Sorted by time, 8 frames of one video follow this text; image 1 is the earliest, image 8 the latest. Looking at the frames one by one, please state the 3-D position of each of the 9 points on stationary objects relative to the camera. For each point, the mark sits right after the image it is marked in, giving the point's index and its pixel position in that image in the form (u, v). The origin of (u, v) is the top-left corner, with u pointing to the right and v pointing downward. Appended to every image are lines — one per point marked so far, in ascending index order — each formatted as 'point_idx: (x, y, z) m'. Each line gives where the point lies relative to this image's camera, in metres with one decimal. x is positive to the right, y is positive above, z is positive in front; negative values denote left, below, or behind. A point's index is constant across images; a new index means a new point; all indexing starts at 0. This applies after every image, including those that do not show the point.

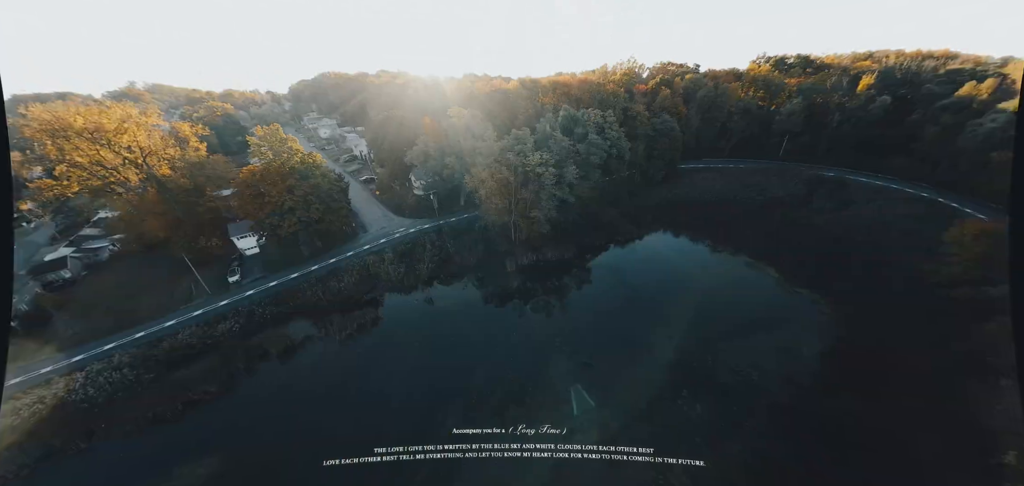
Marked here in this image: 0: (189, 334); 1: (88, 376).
0: (-20.3, -5.3, +19.6) m
1: (-23.2, -6.9, +17.0) m
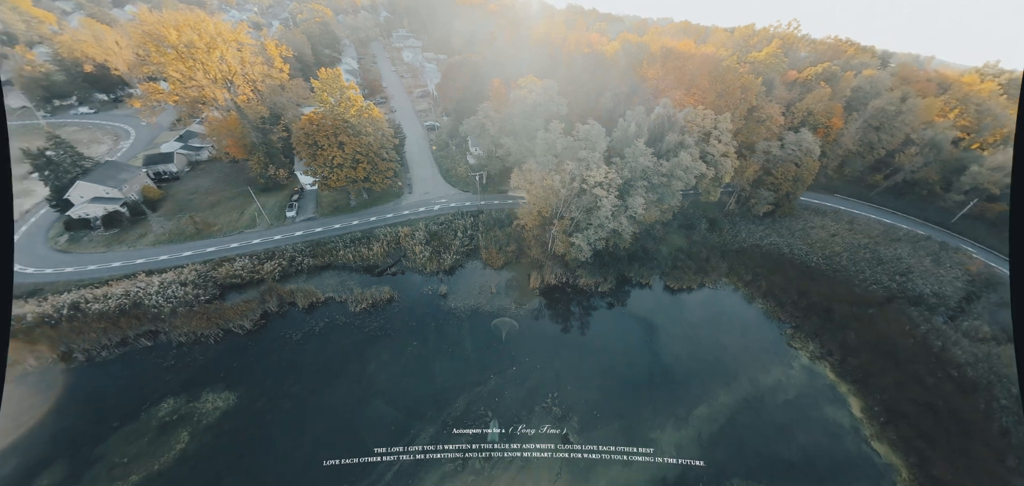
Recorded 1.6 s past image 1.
0: (-19.1, -1.1, +21.9) m
1: (-22.8, -2.2, +20.2) m
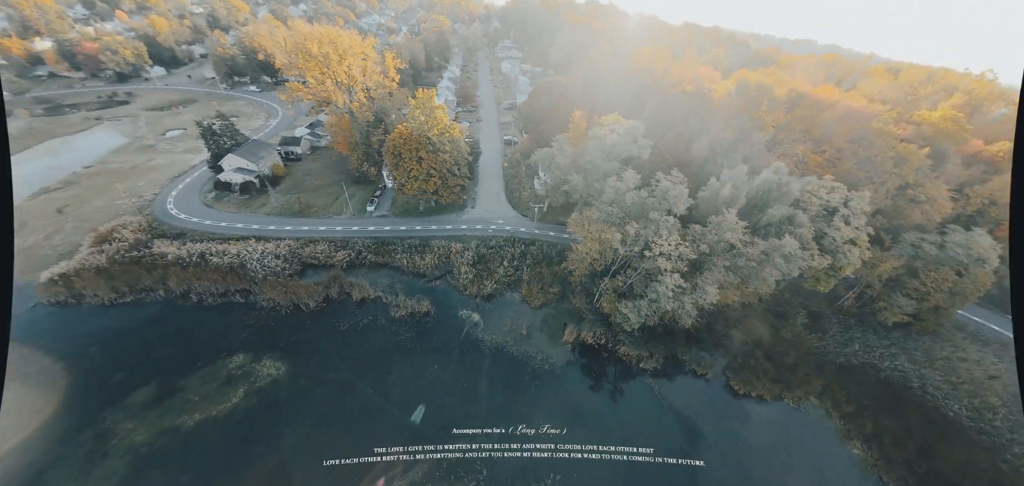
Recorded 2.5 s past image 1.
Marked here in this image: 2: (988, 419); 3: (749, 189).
0: (-15.5, -0.2, +24.8) m
1: (-19.6, -0.4, +24.0) m
2: (+27.4, -10.1, +17.3) m
3: (+15.4, +3.5, +19.6) m
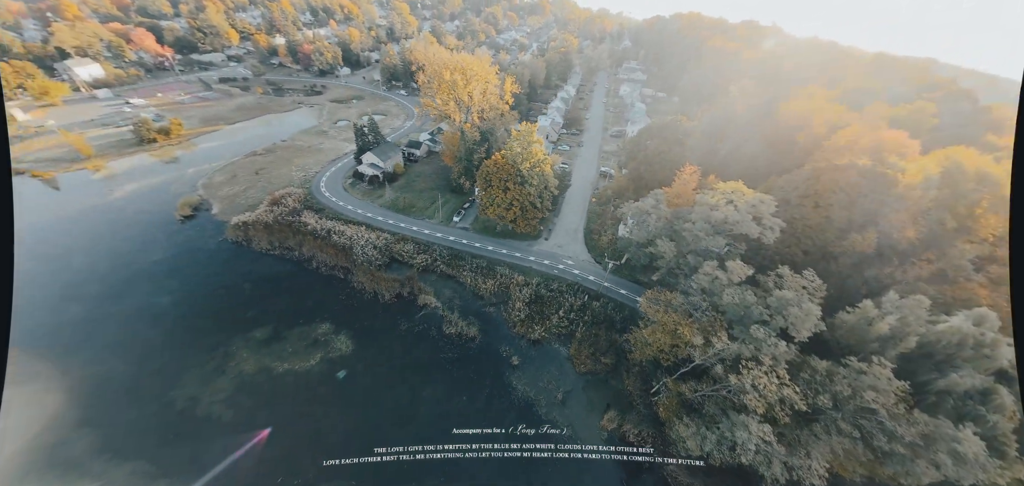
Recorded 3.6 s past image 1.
0: (-9.5, -0.4, +27.6) m
1: (-13.6, +0.4, +28.1) m
2: (+25.5, -19.6, +7.8) m
3: (+18.3, -3.7, +13.2) m
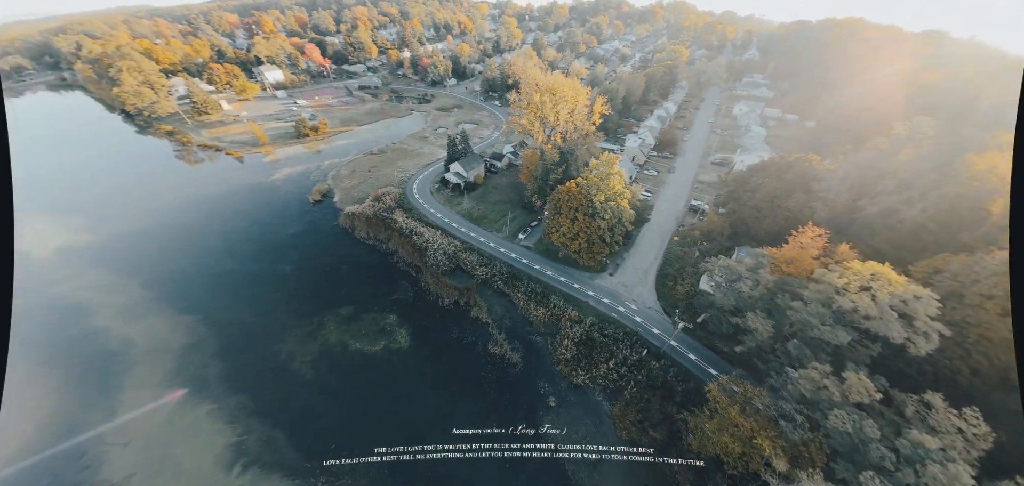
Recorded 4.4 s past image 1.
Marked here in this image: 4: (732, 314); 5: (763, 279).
0: (-3.9, -1.5, +28.5) m
1: (-7.5, -0.1, +30.1) m
2: (+21.5, -25.0, +0.4) m
3: (+18.3, -8.4, +7.3) m
4: (+13.0, -4.2, +17.9) m
5: (+14.0, -1.8, +16.9) m
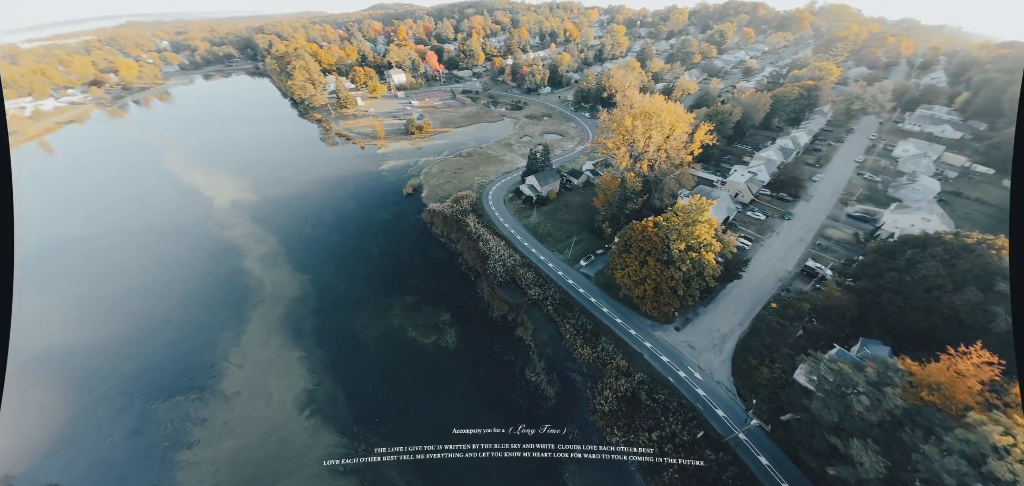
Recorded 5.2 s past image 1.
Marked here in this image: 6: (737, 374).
0: (+1.5, -3.1, +28.0) m
1: (-1.4, -1.2, +30.4) m
2: (+14.3, -29.9, -5.2) m
3: (+15.9, -13.1, +2.0) m
4: (+14.3, -8.4, +13.5) m
5: (+15.4, -6.1, +12.2) m
6: (+14.0, -8.2, +18.4) m
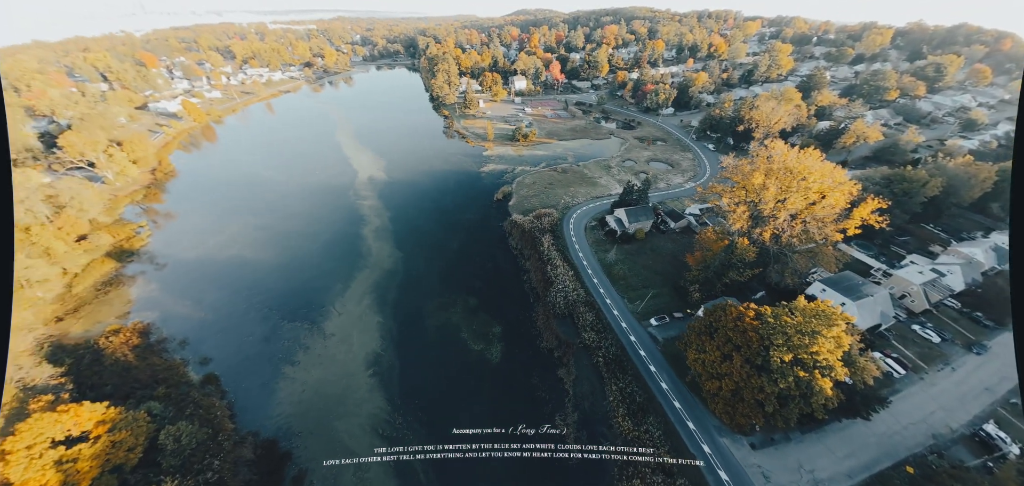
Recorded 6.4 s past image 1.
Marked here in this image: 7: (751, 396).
0: (+6.6, -6.3, +26.0) m
1: (+5.1, -3.8, +29.1) m
2: (+2.5, -34.4, -8.3) m
3: (+10.0, -18.6, -2.7) m
4: (+13.0, -13.9, +8.5) m
5: (+14.1, -11.9, +6.9) m
6: (+14.2, -13.9, +13.3) m
7: (+12.5, -7.5, +16.2) m
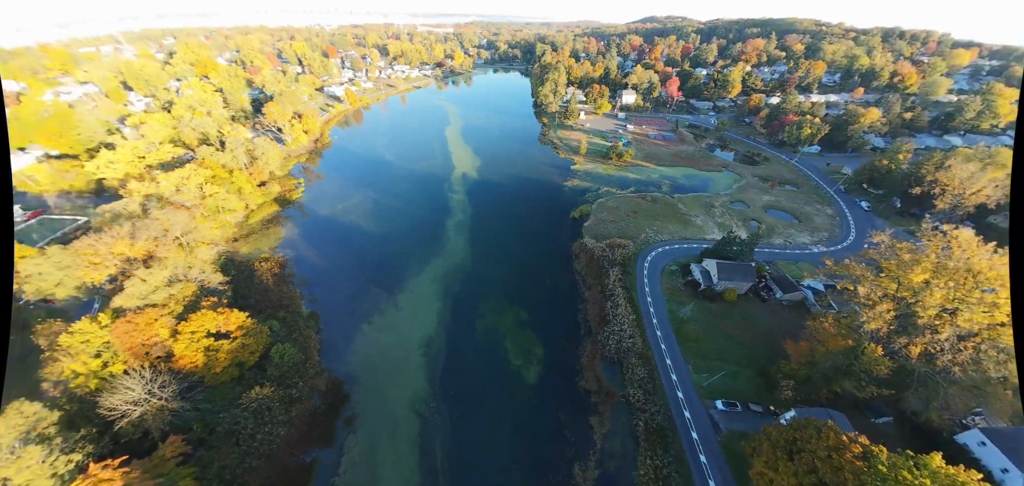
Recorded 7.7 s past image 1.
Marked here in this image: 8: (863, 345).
0: (+9.8, -9.7, +23.0) m
1: (+9.8, -7.1, +26.3) m
2: (-9.2, -35.1, -8.3) m
3: (+2.6, -21.5, -5.3) m
4: (+9.5, -18.0, +4.6) m
5: (+10.5, -16.2, +2.7) m
6: (+11.9, -18.3, +8.9) m
7: (+12.5, -11.8, +12.0) m
8: (+20.7, -4.9, +17.3) m
